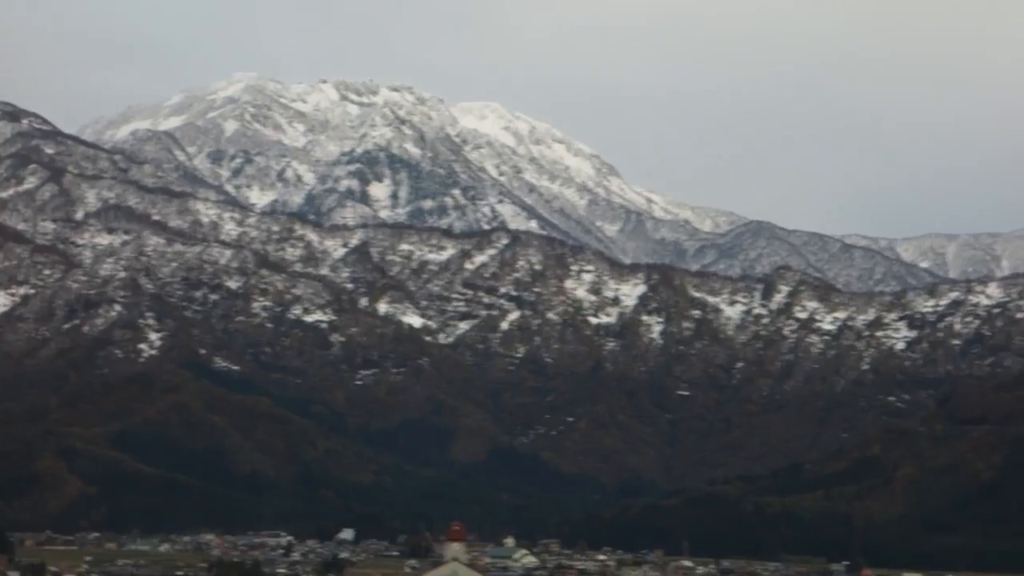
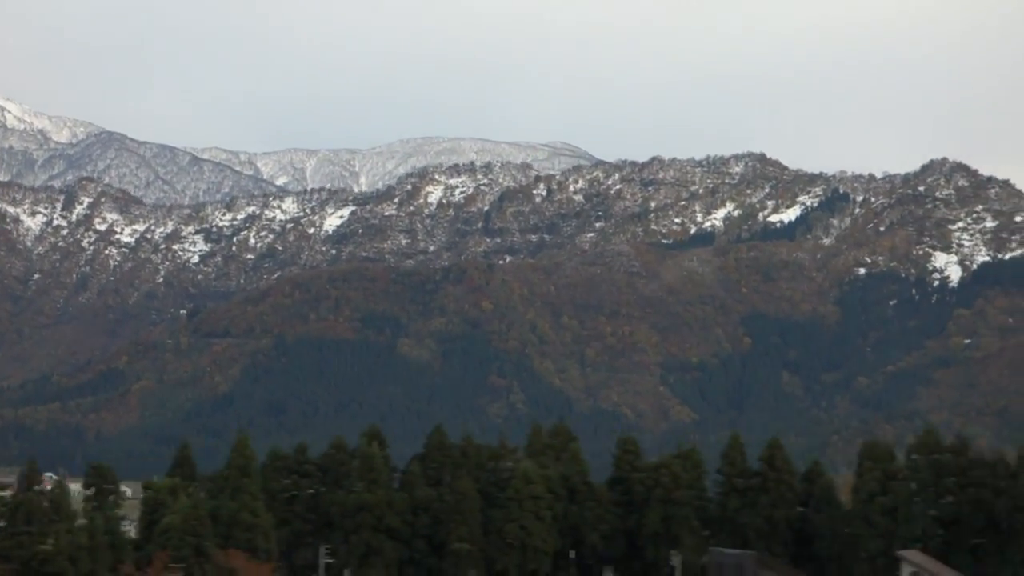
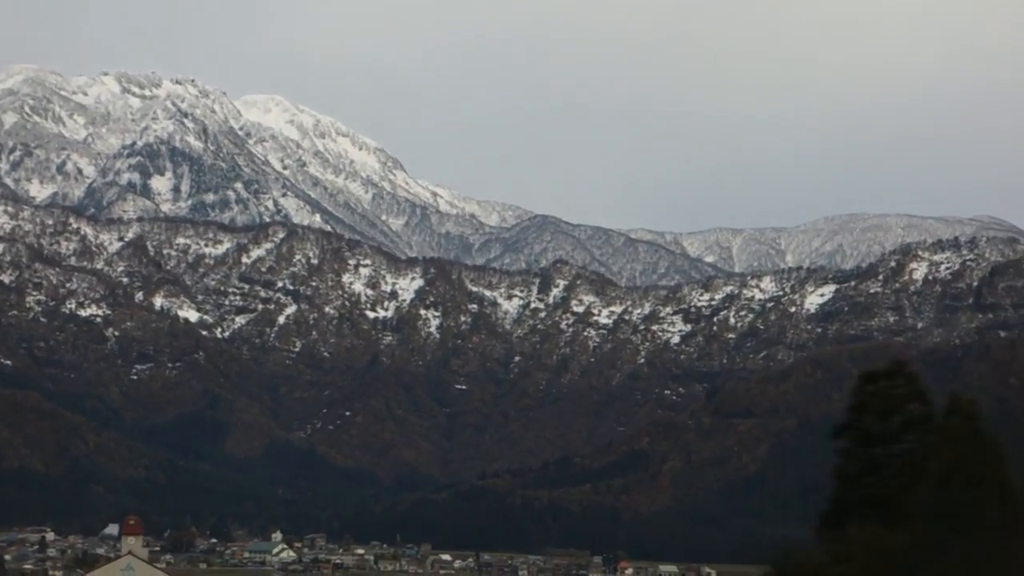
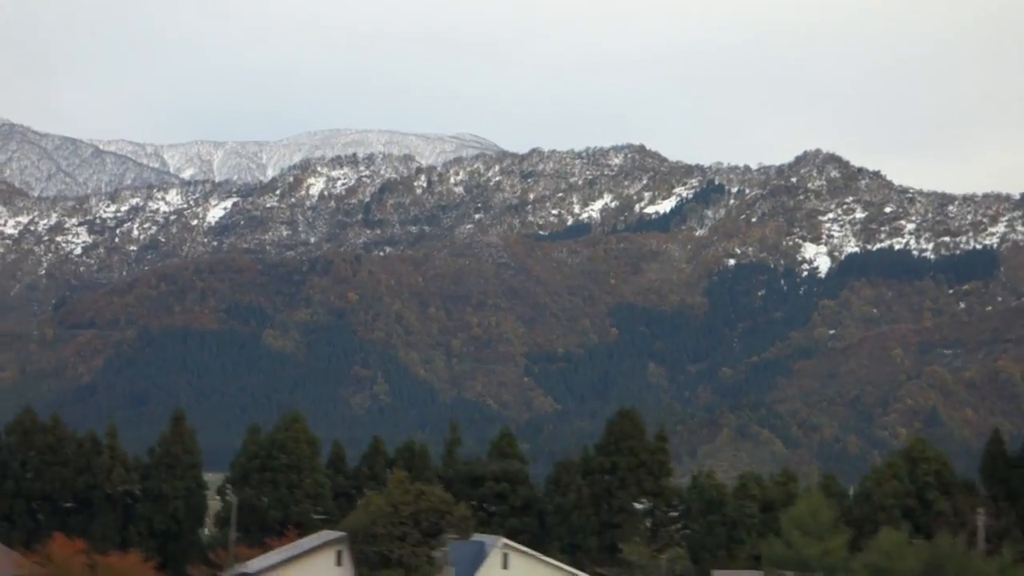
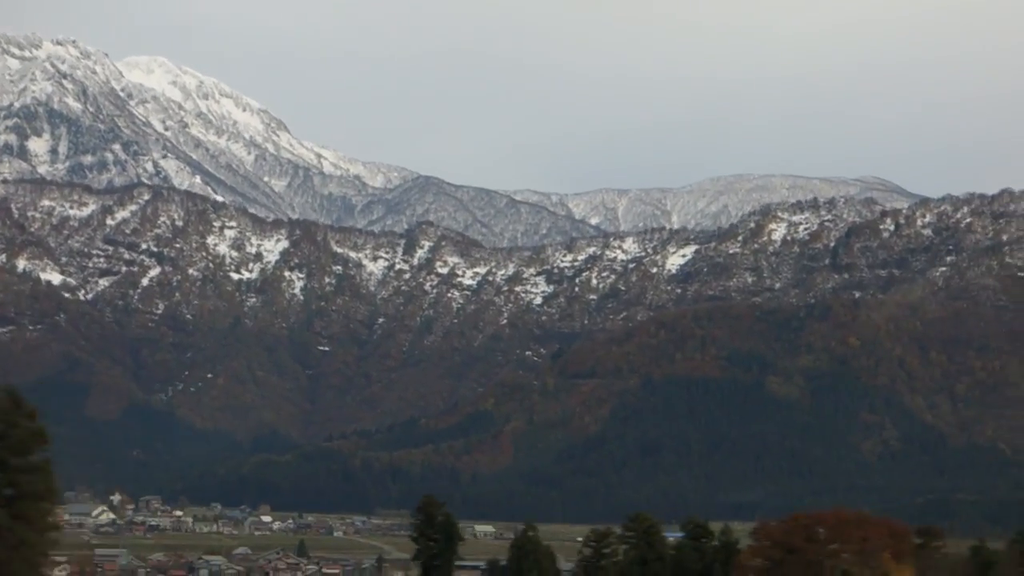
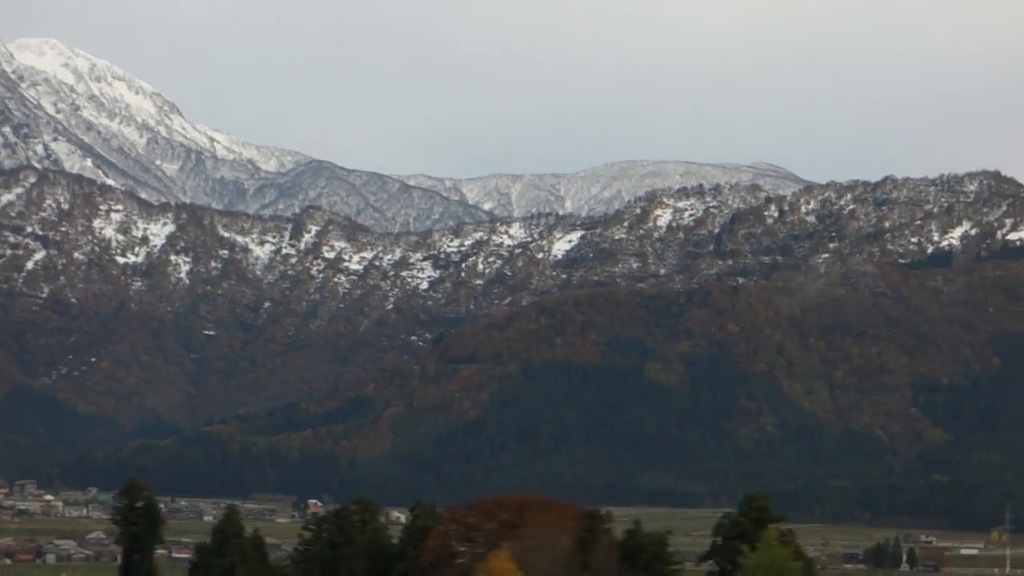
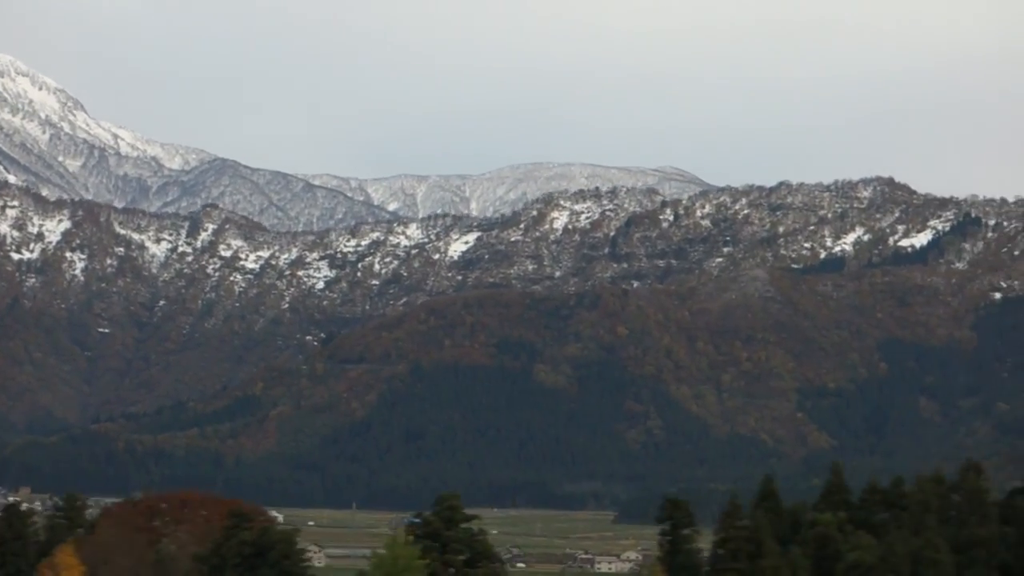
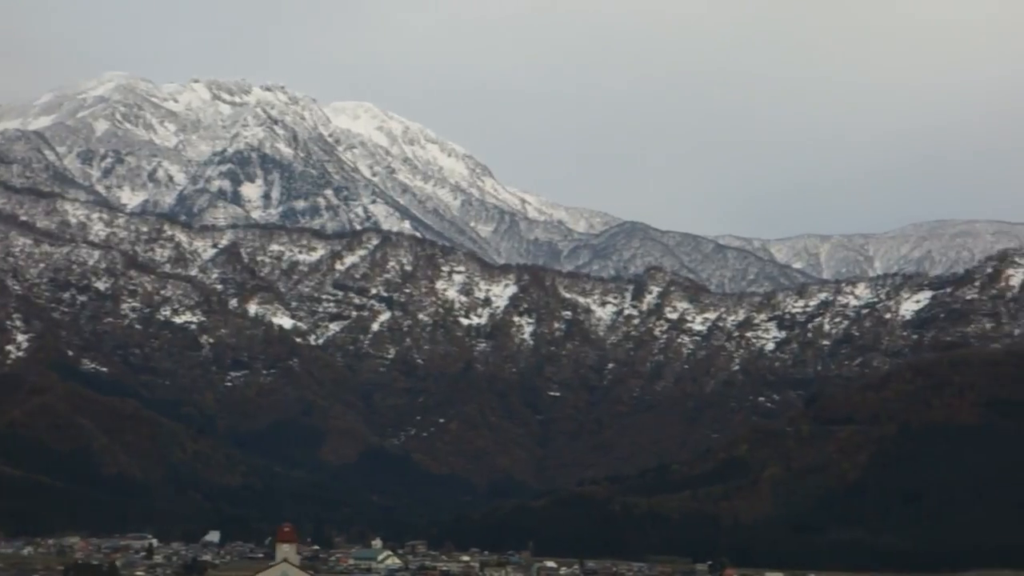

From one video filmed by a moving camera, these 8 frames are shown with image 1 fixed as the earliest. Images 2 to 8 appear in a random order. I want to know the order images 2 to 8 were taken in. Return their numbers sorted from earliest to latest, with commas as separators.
8, 3, 5, 6, 7, 2, 4
